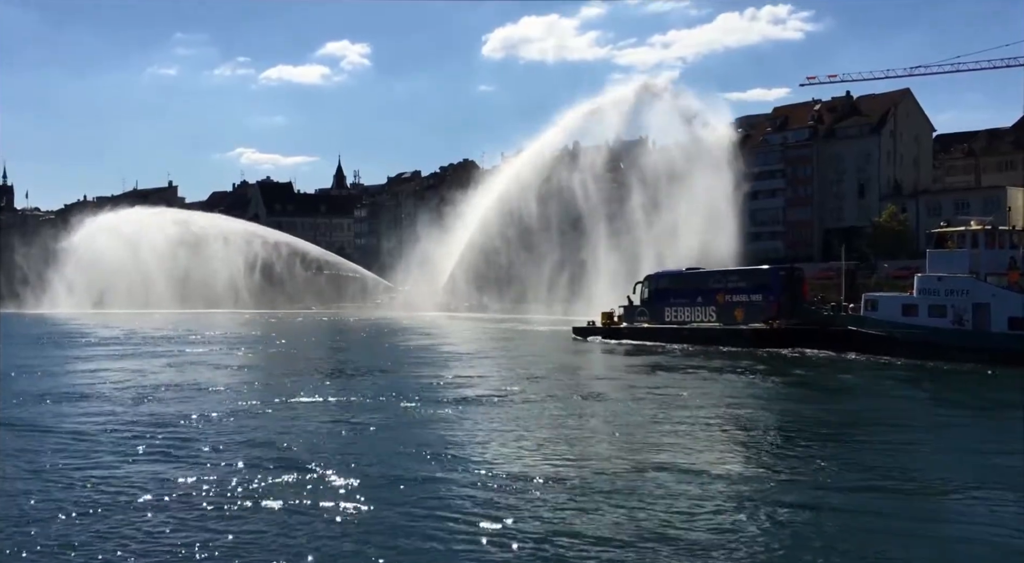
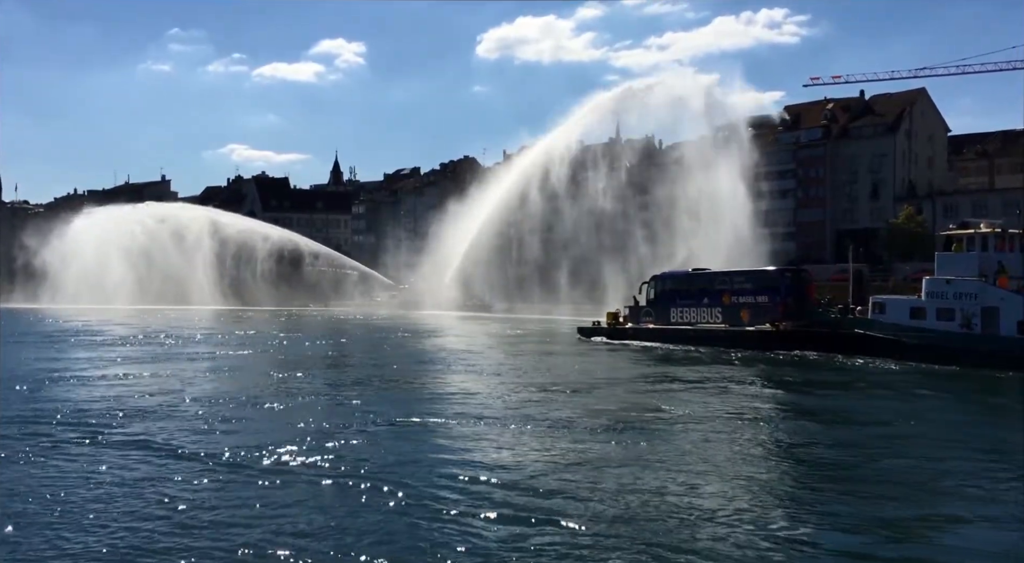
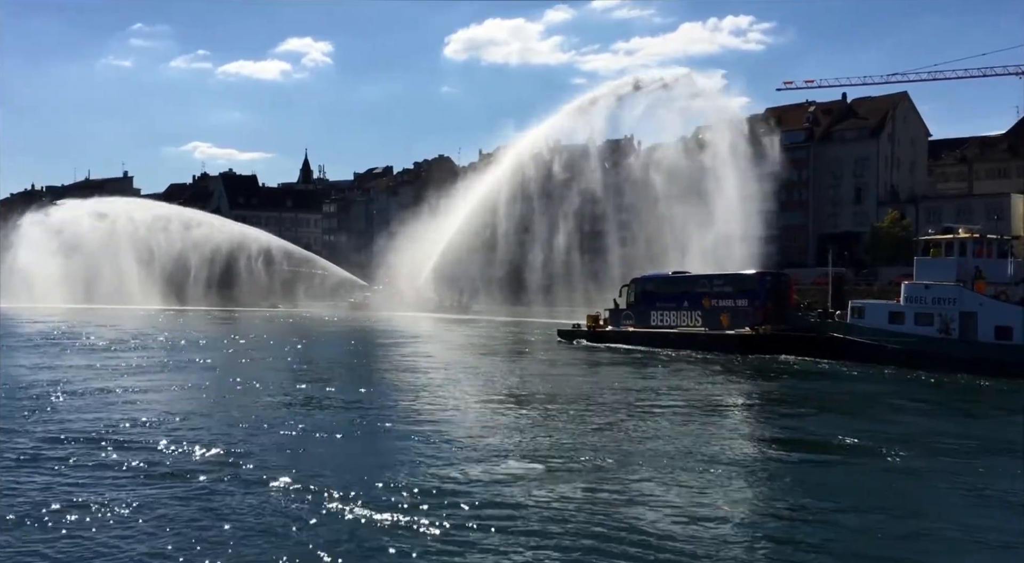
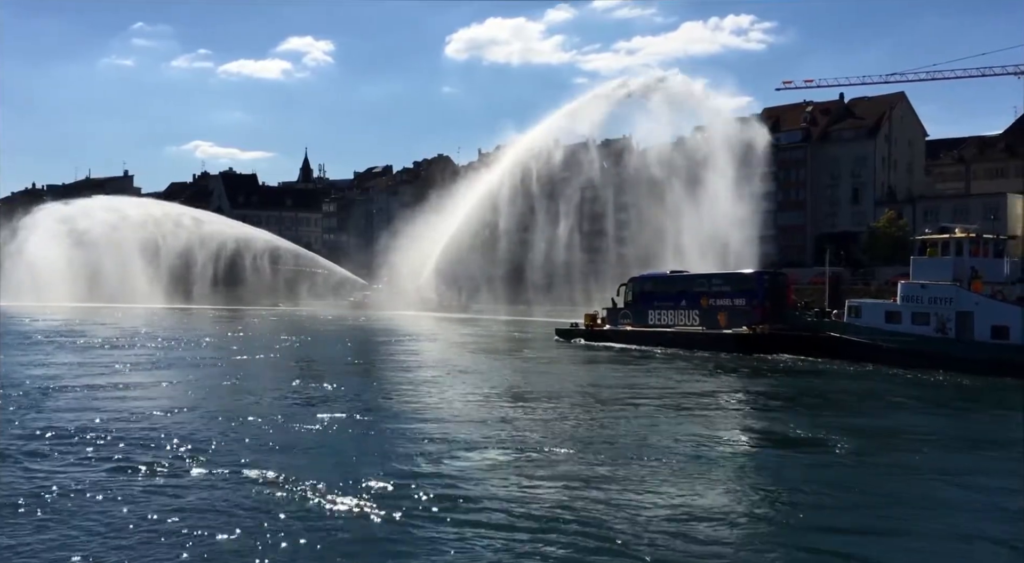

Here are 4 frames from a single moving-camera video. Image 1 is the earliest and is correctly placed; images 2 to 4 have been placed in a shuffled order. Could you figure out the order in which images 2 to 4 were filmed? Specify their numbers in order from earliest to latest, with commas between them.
2, 4, 3
